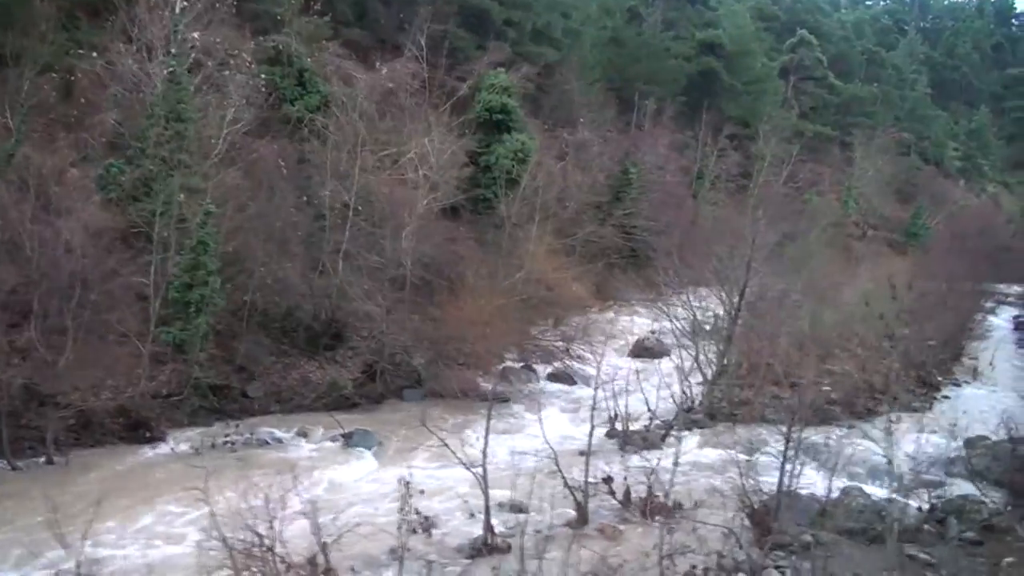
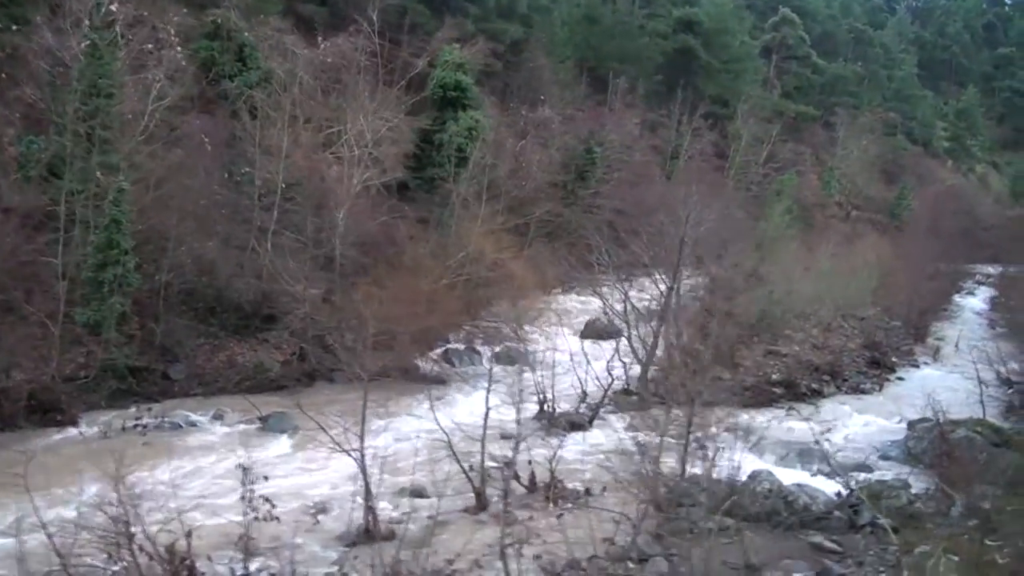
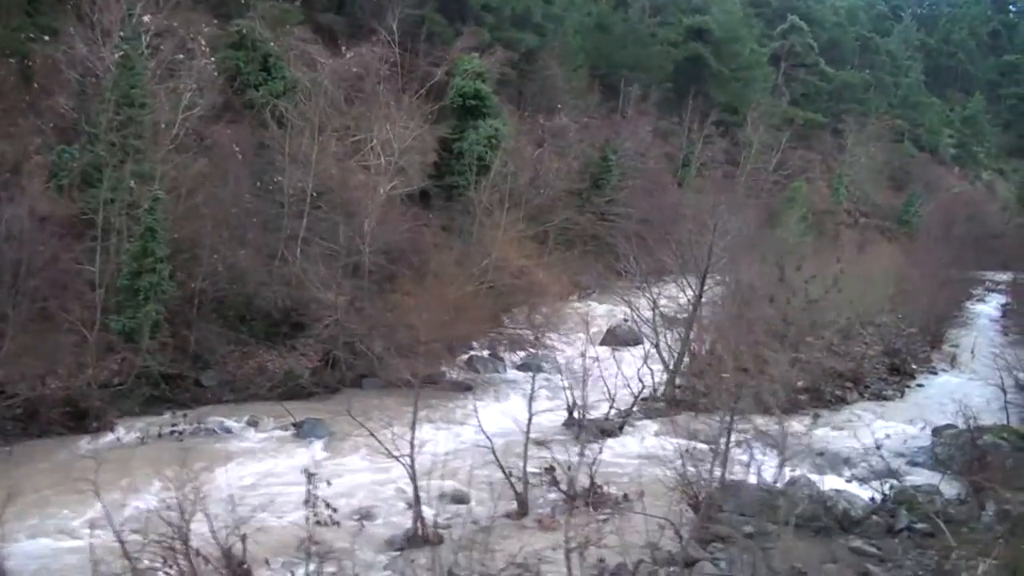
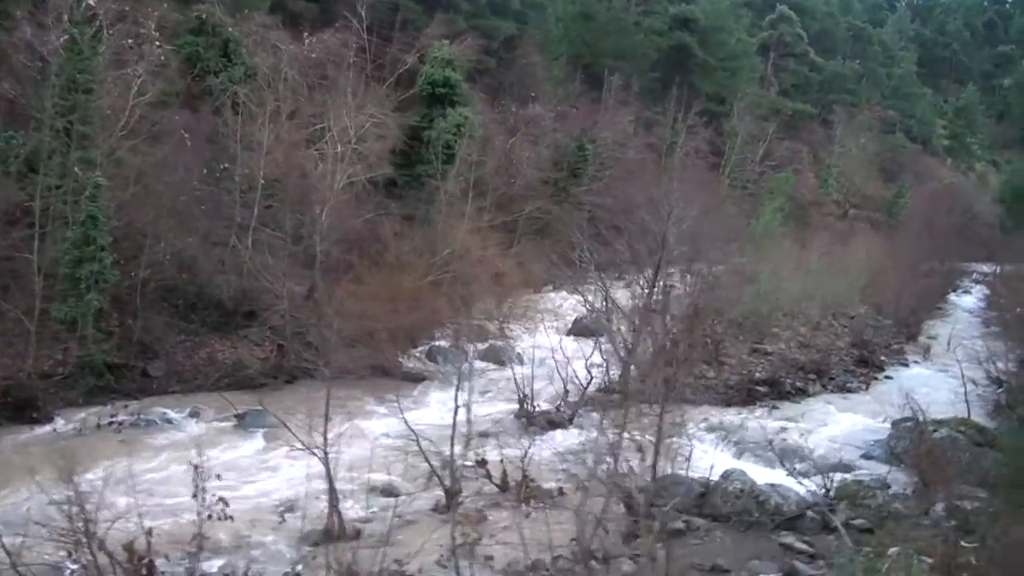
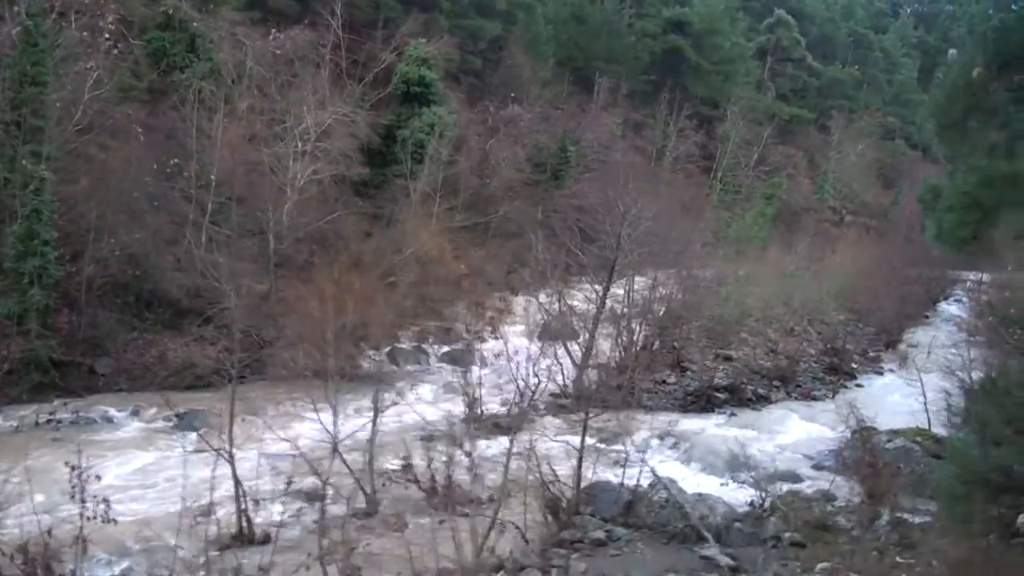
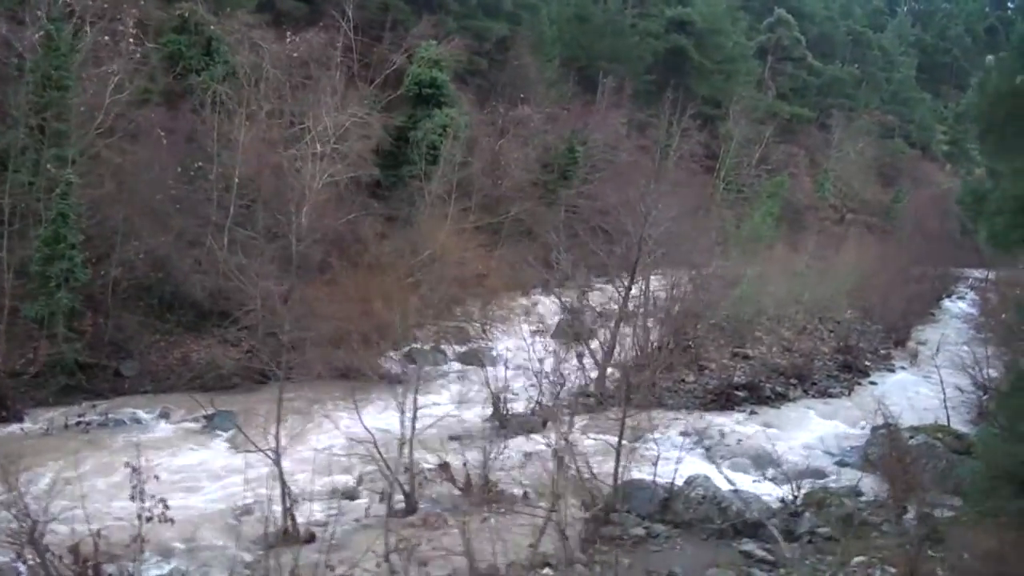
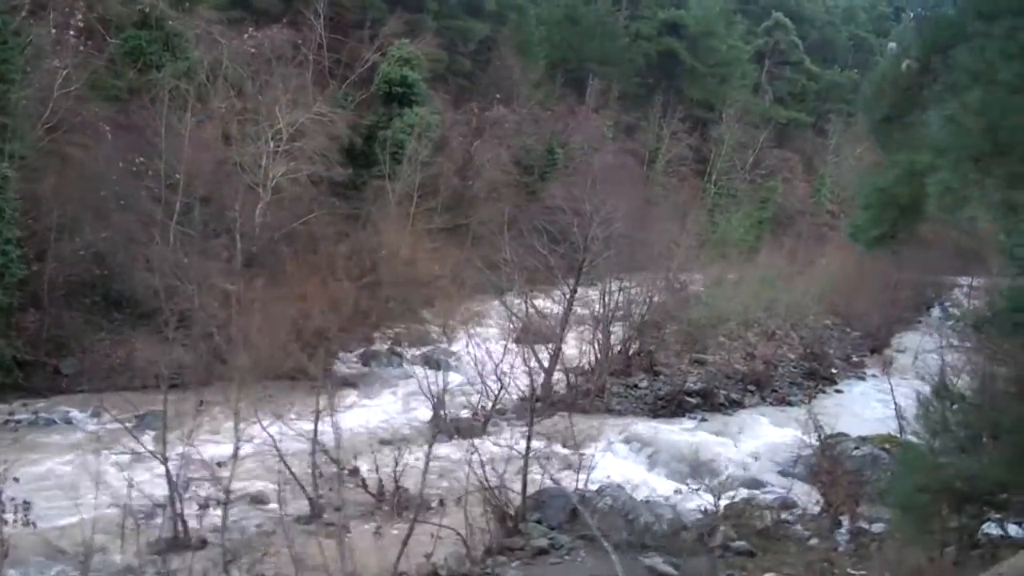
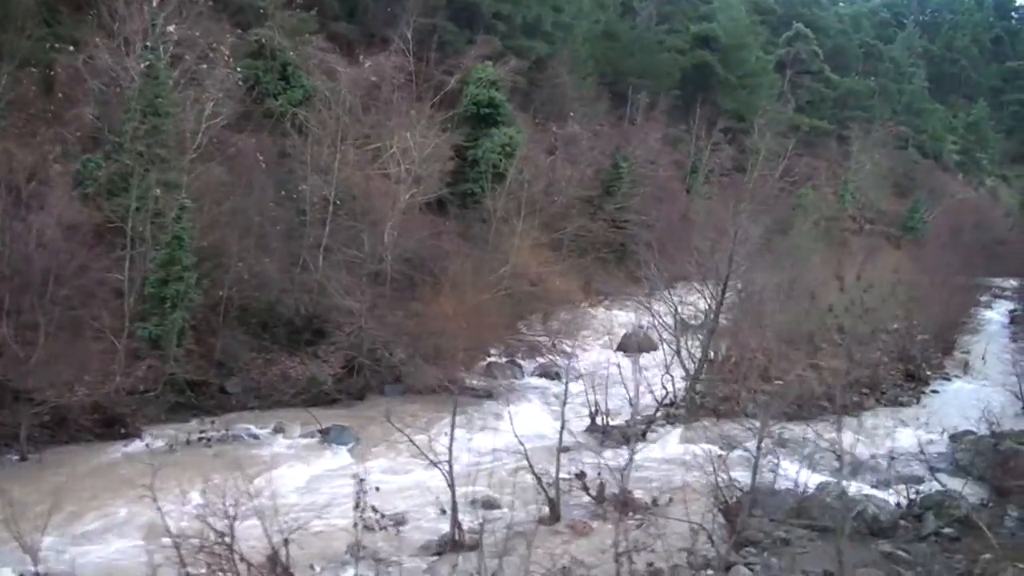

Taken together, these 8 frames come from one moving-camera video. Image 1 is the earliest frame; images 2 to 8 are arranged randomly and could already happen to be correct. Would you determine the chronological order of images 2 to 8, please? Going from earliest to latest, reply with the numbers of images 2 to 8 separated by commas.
8, 3, 2, 4, 6, 5, 7
